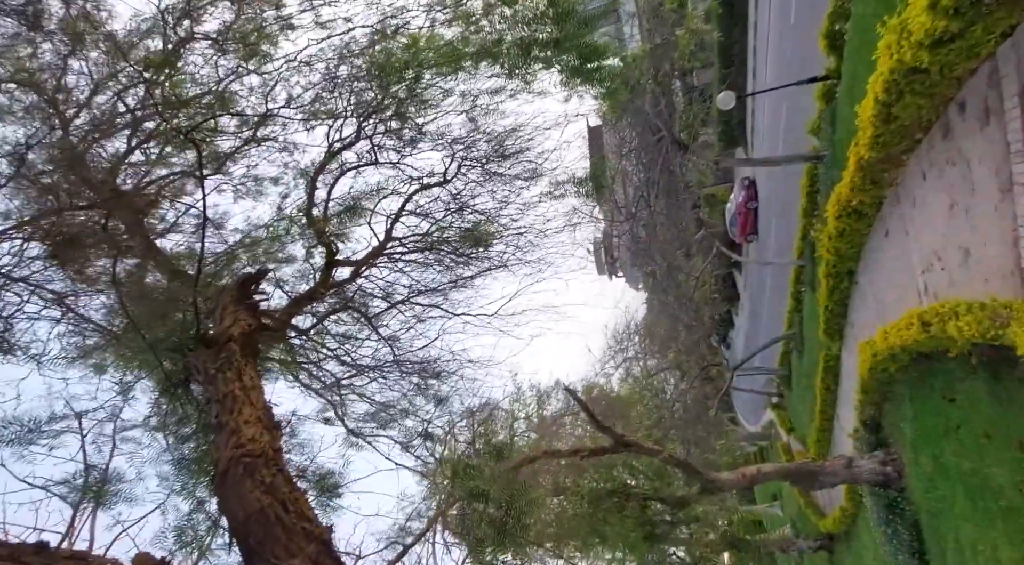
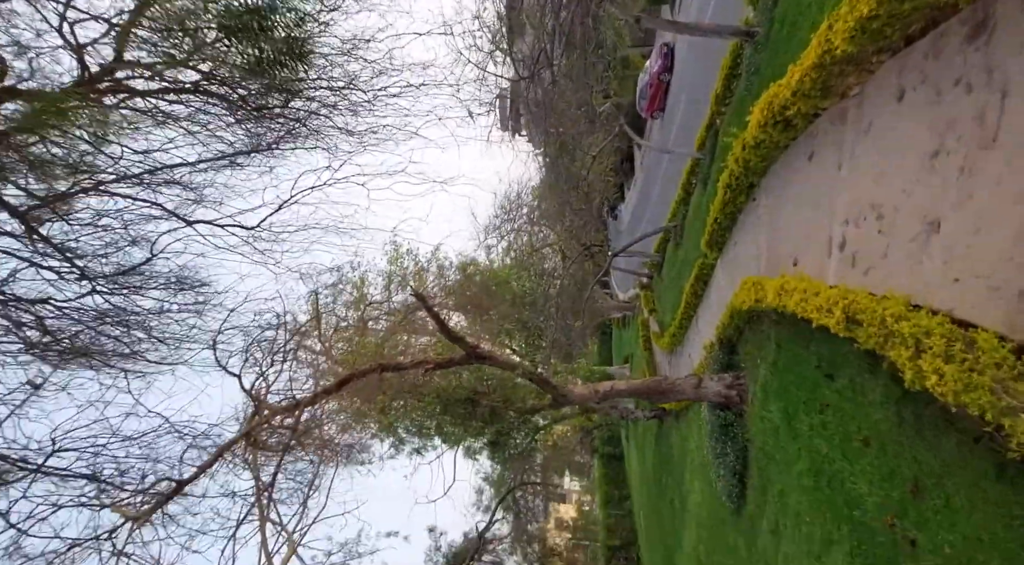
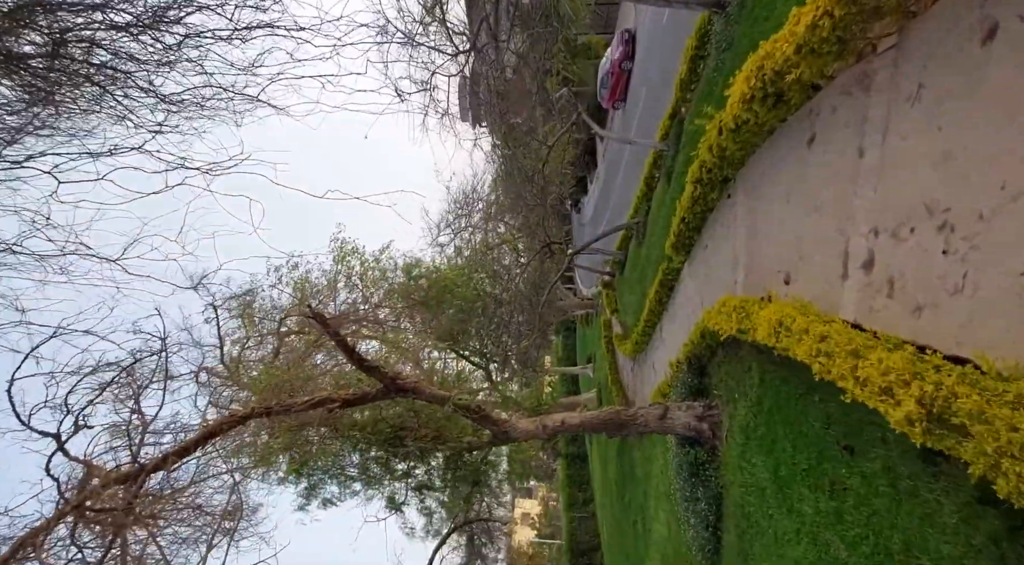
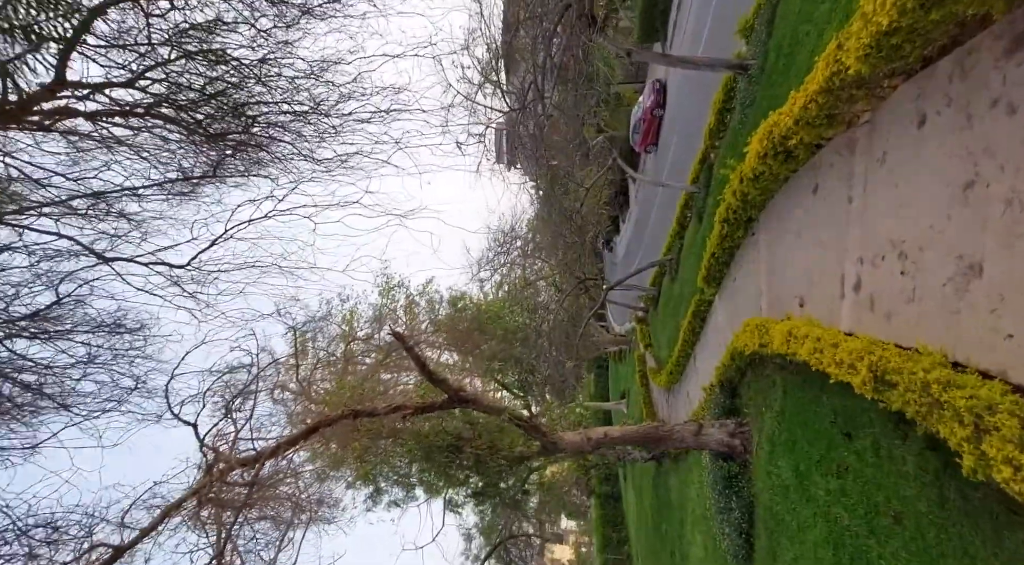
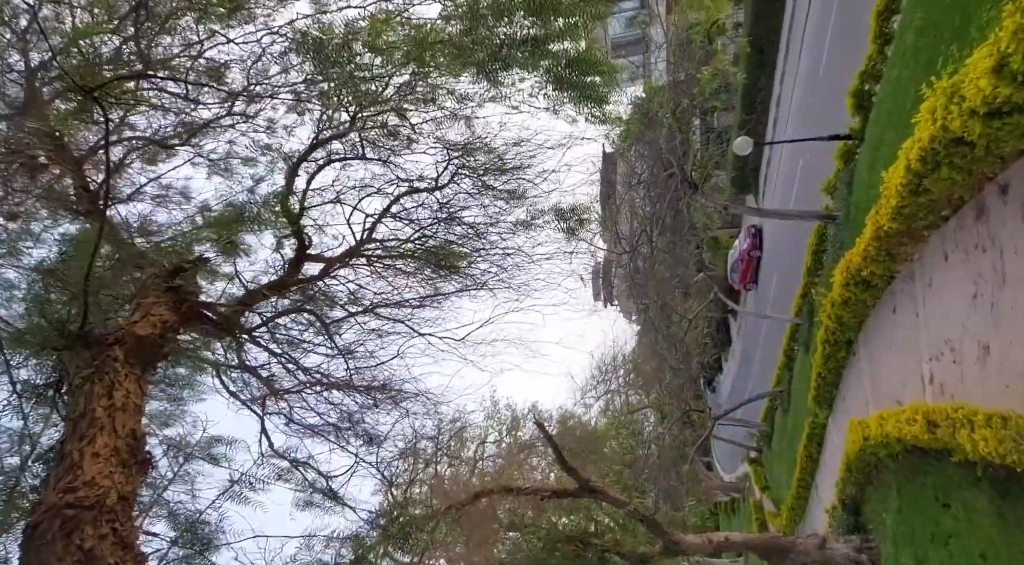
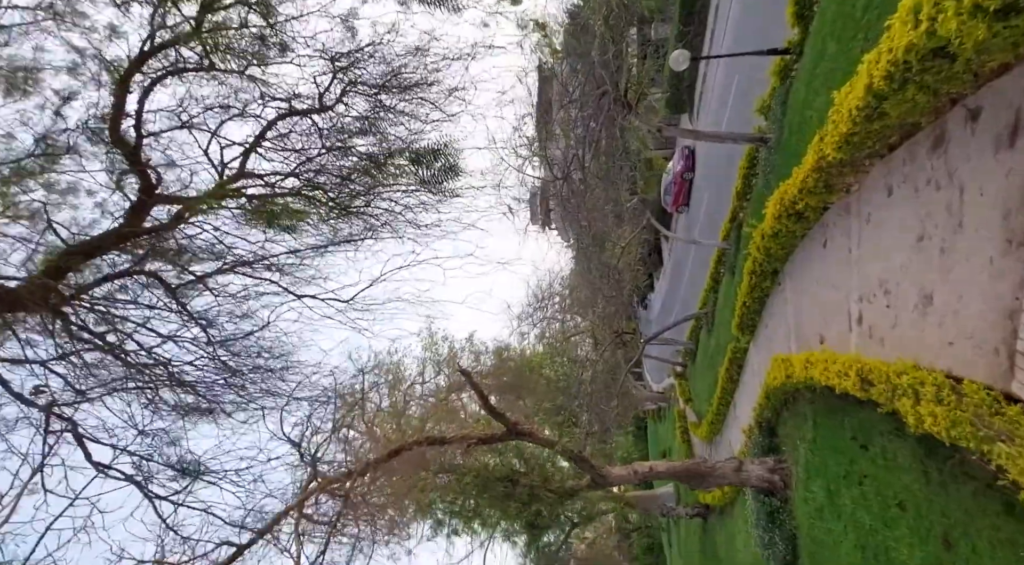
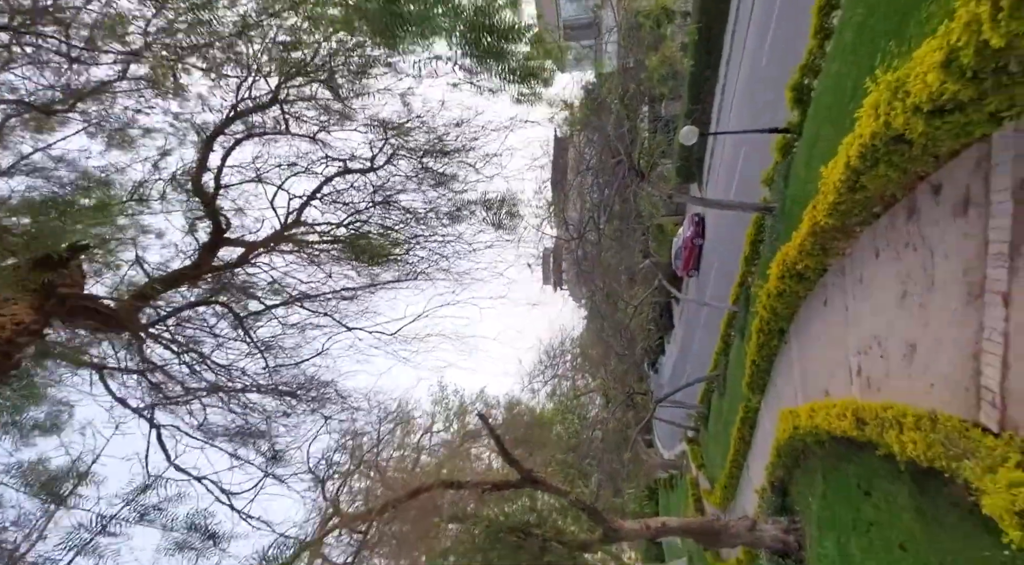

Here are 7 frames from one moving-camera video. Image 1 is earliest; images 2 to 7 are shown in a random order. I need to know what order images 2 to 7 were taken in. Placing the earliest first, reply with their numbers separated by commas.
5, 7, 6, 2, 4, 3
